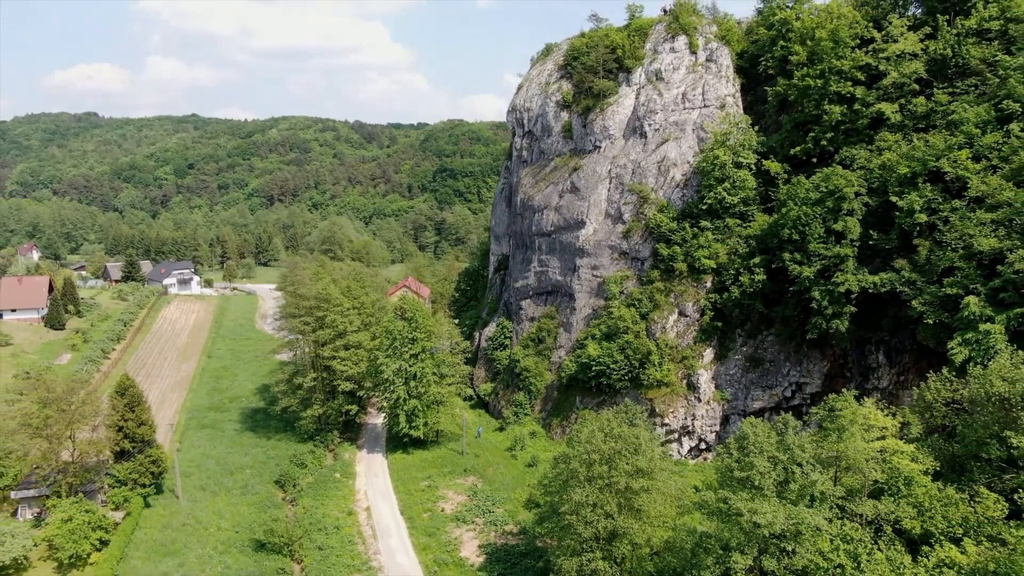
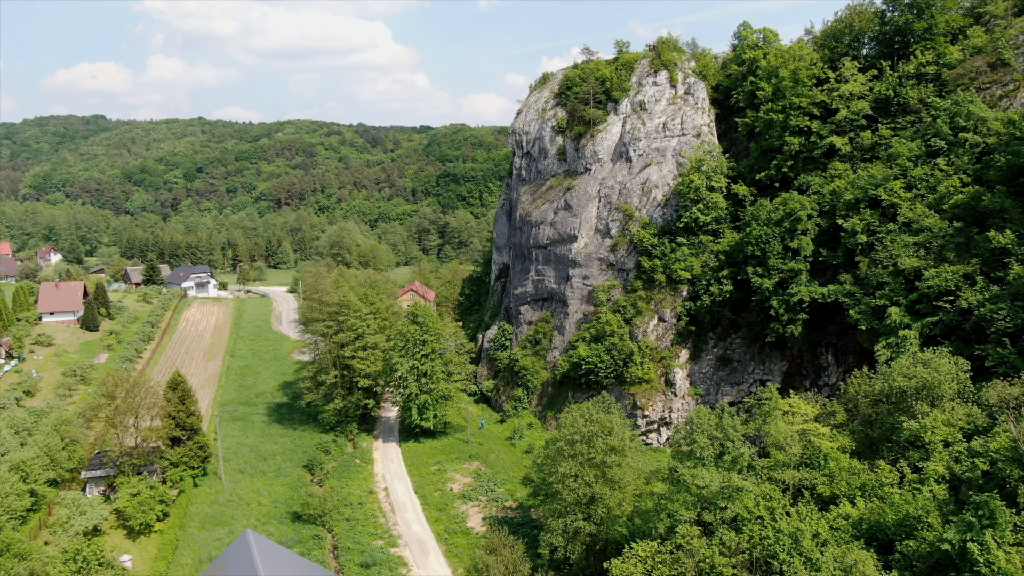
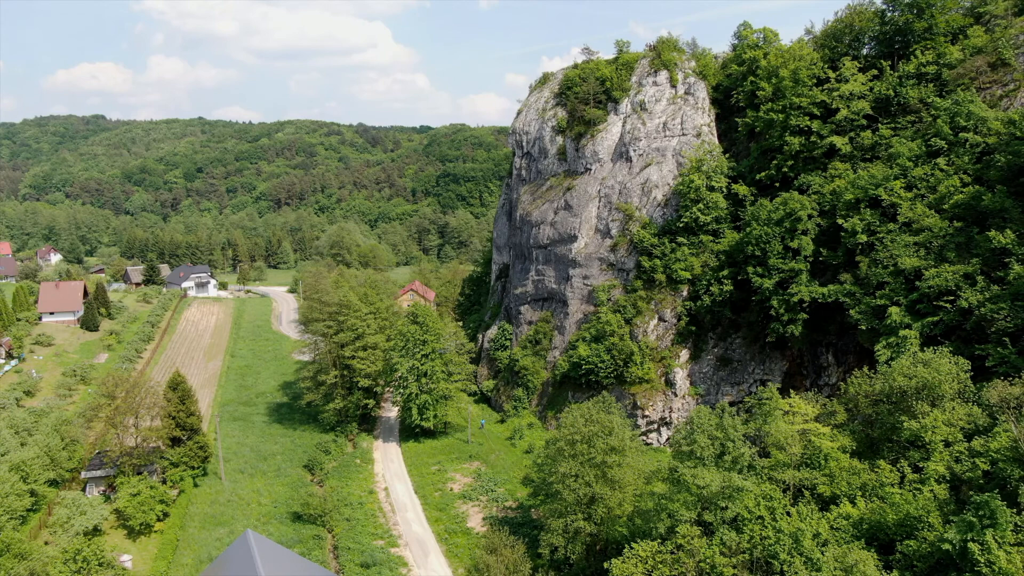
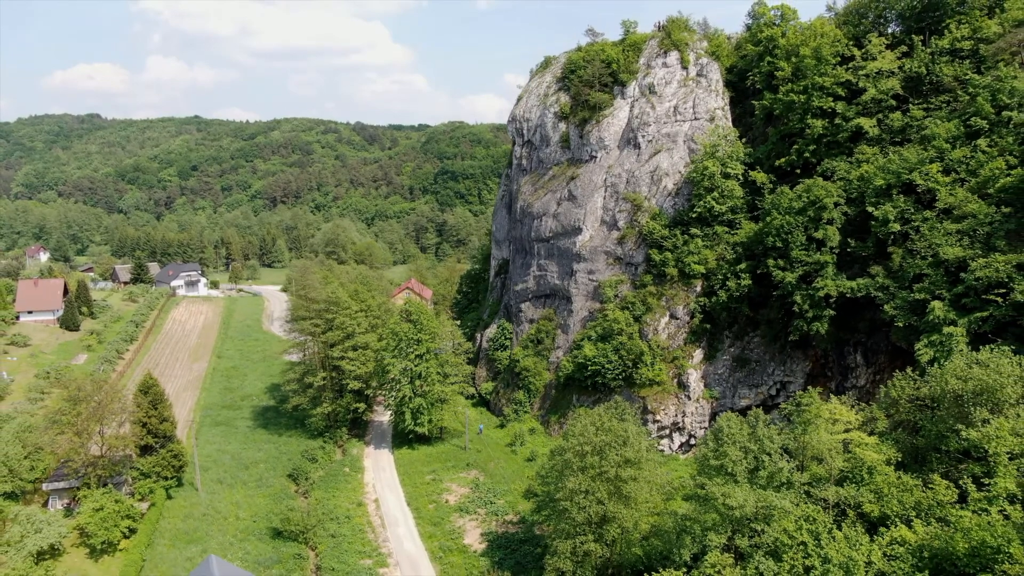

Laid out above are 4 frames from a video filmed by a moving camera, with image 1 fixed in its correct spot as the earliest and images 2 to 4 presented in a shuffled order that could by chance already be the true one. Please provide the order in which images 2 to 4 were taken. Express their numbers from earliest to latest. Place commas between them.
4, 3, 2
